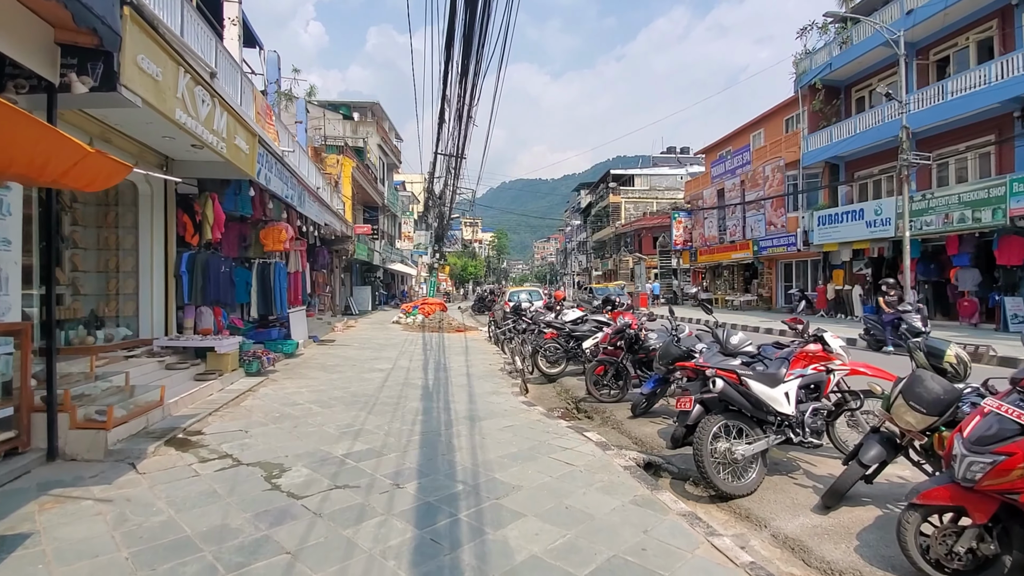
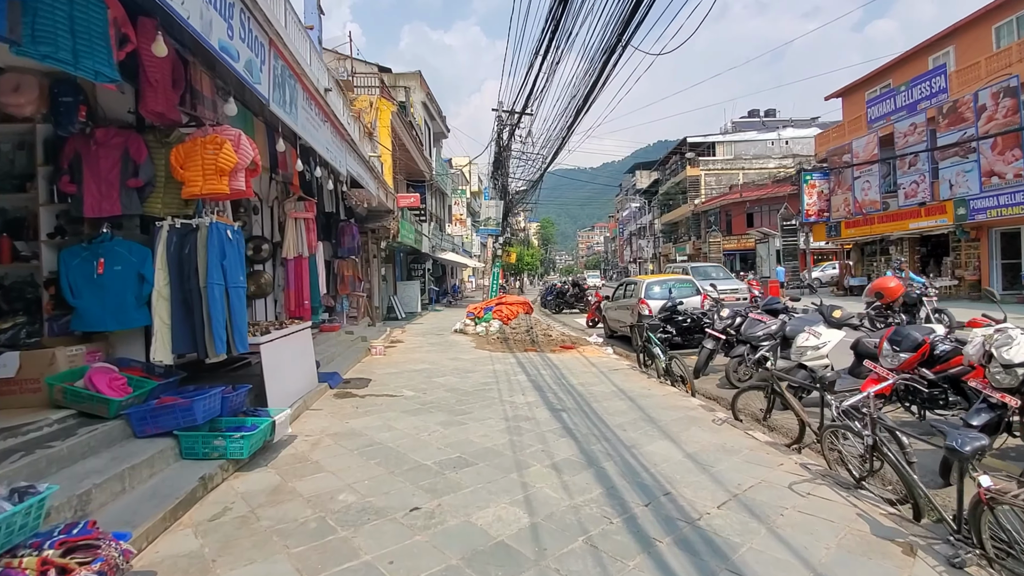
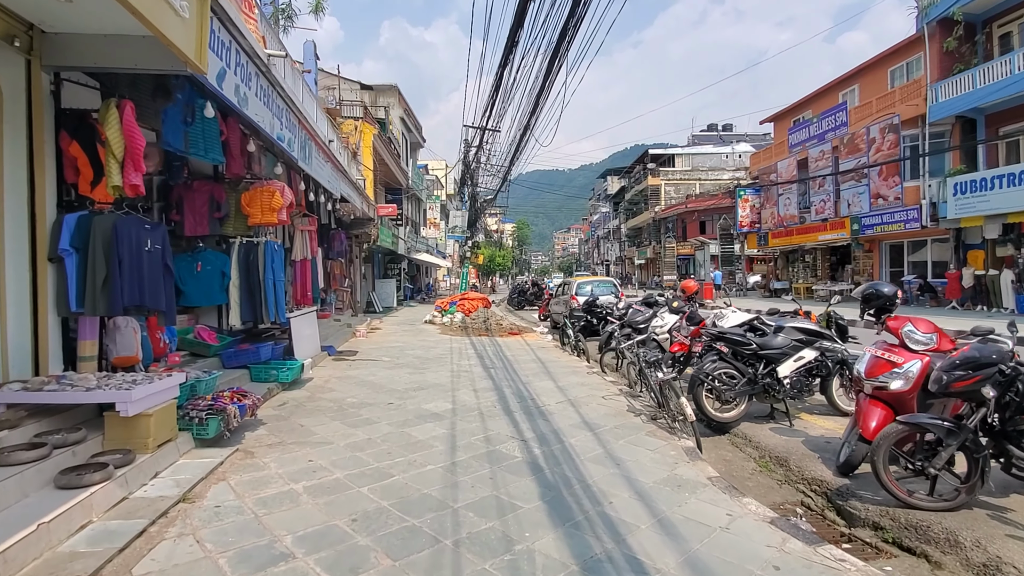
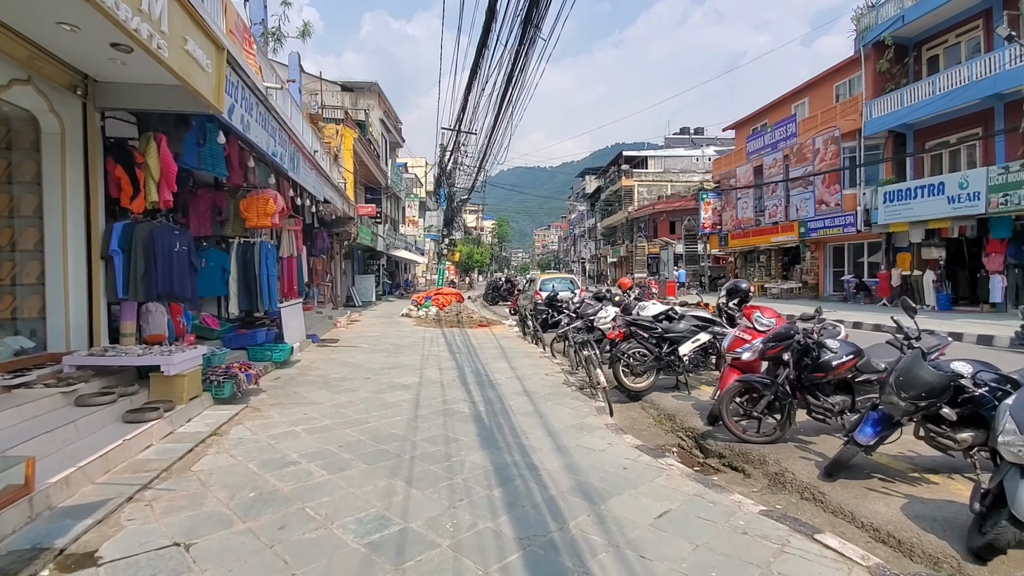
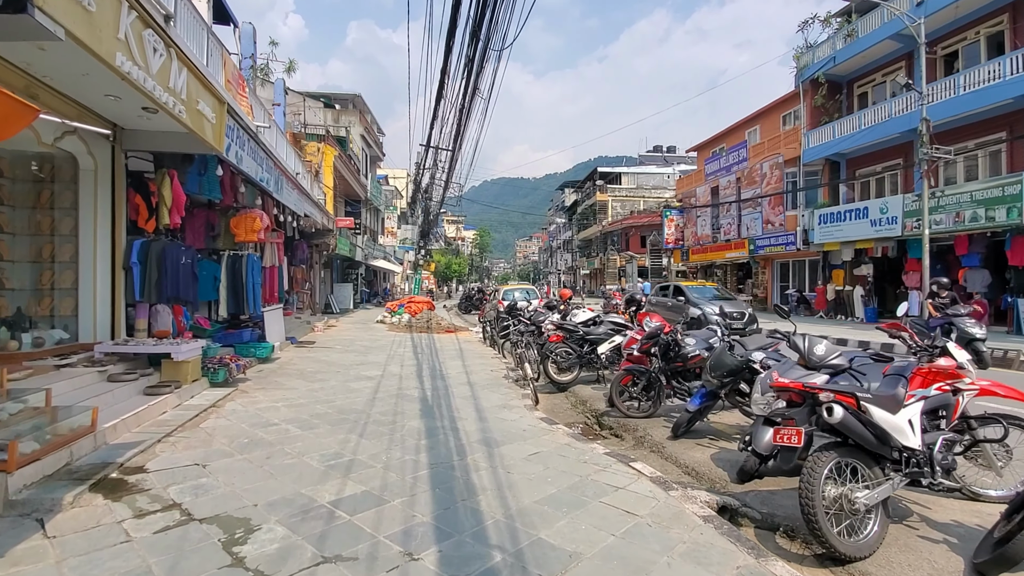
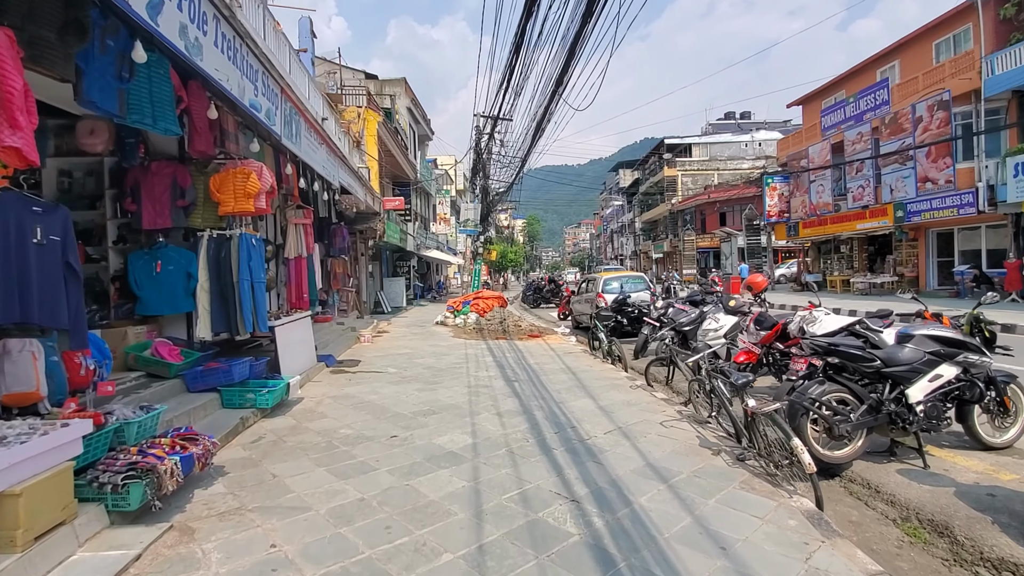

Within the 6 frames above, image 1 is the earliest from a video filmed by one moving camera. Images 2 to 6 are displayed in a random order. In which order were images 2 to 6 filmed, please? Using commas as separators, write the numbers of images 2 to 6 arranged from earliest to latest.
5, 4, 3, 6, 2
